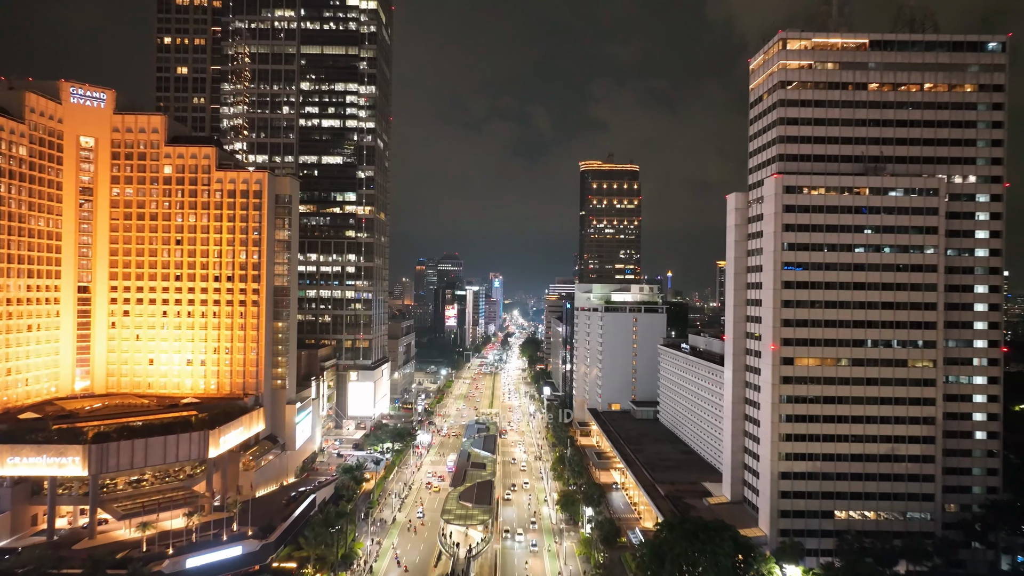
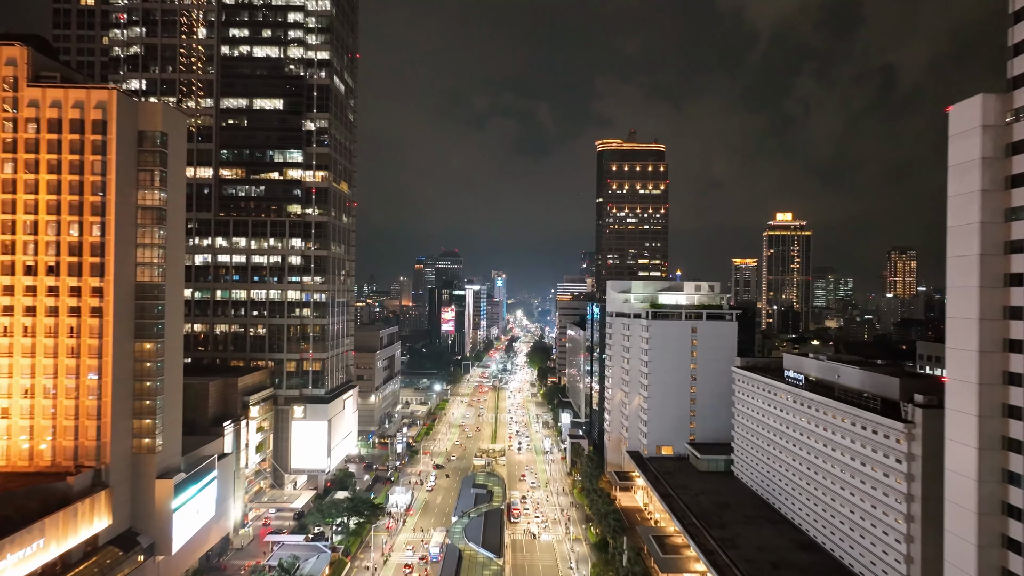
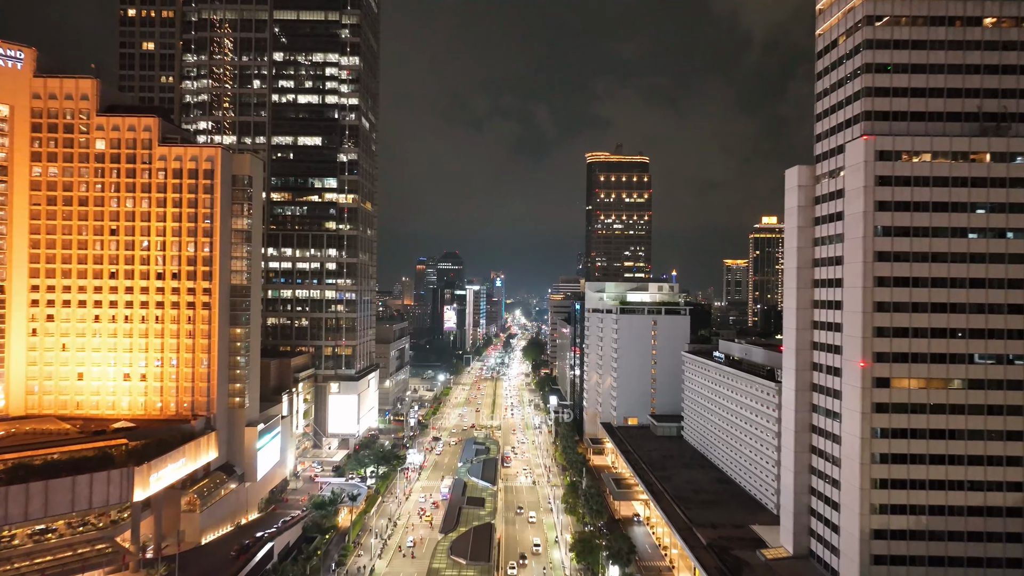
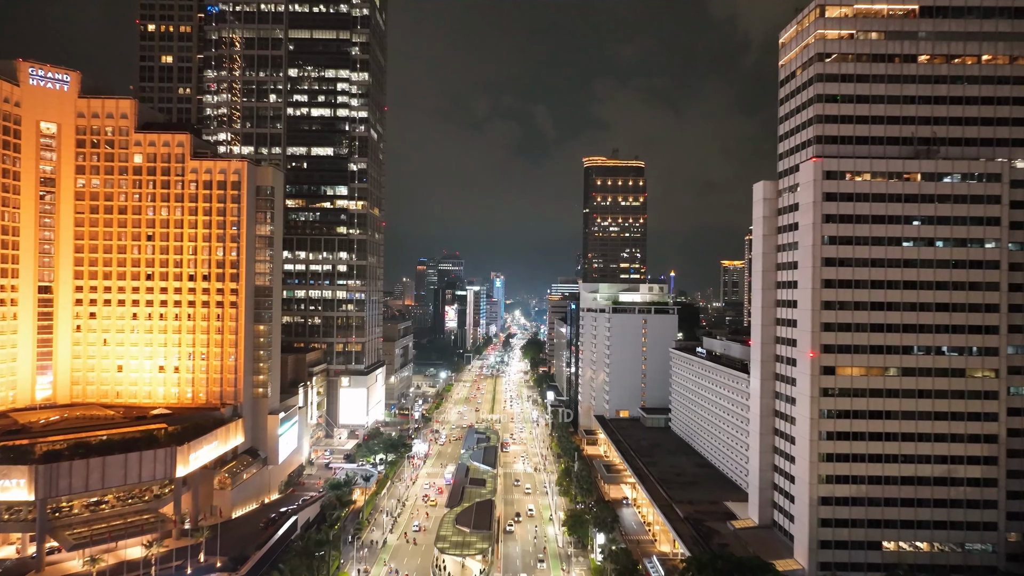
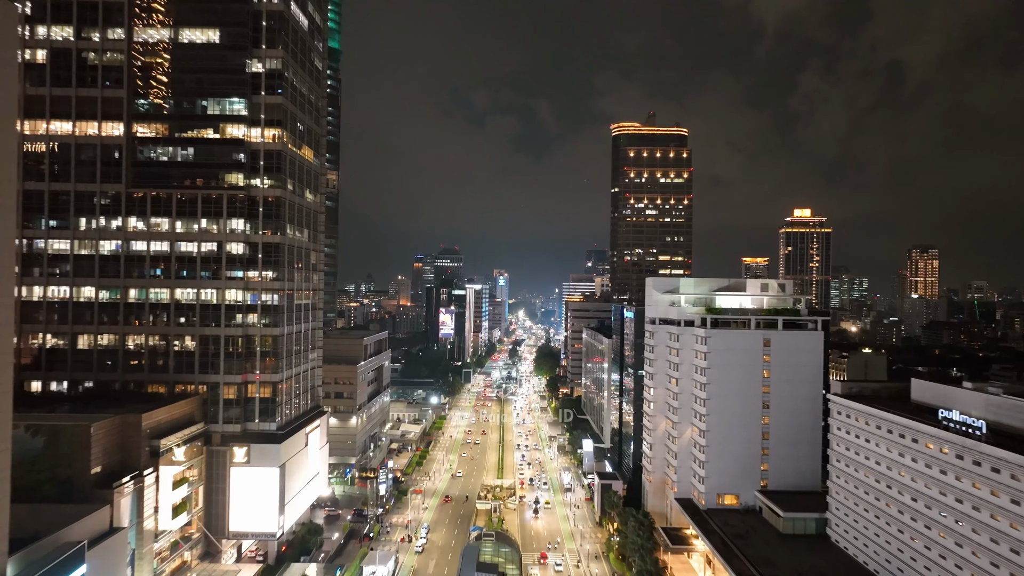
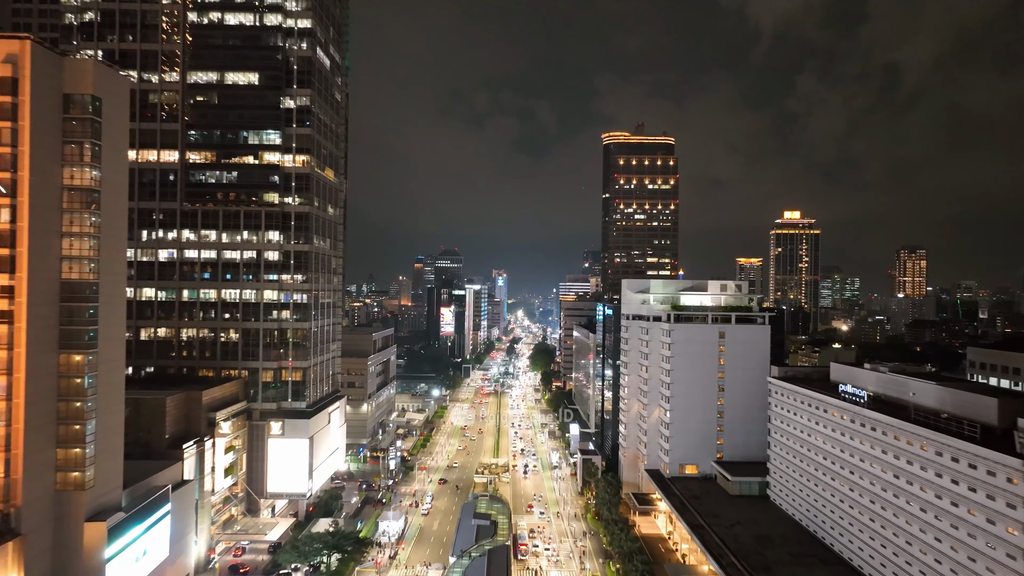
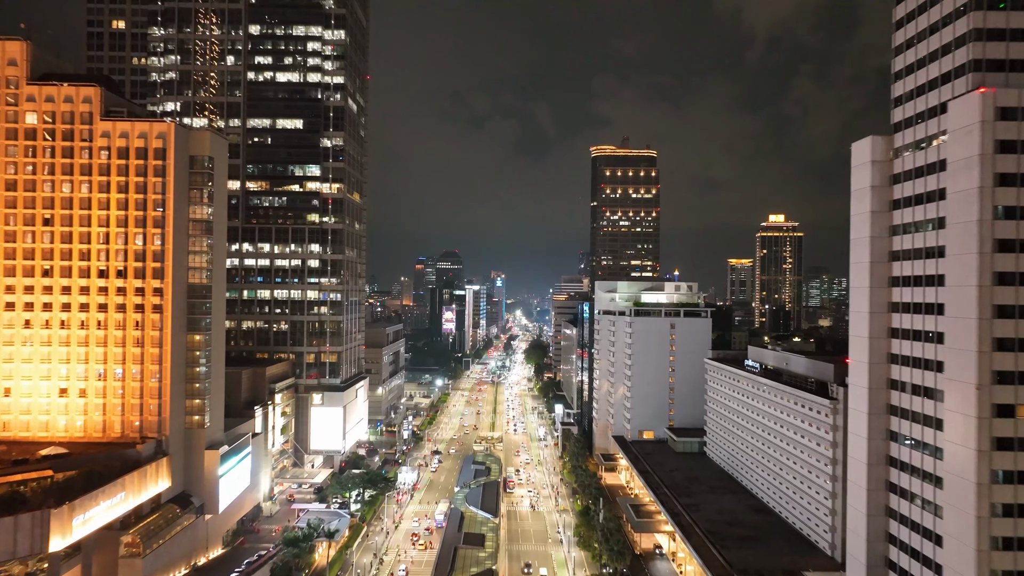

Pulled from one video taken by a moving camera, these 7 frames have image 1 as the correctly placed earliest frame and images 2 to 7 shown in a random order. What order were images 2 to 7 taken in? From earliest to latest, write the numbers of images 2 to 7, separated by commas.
4, 3, 7, 2, 6, 5
